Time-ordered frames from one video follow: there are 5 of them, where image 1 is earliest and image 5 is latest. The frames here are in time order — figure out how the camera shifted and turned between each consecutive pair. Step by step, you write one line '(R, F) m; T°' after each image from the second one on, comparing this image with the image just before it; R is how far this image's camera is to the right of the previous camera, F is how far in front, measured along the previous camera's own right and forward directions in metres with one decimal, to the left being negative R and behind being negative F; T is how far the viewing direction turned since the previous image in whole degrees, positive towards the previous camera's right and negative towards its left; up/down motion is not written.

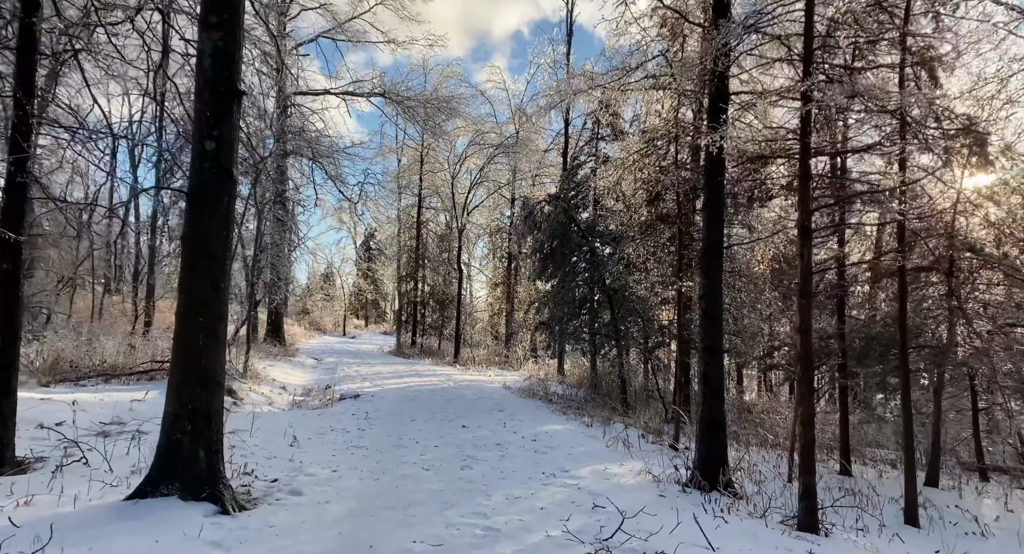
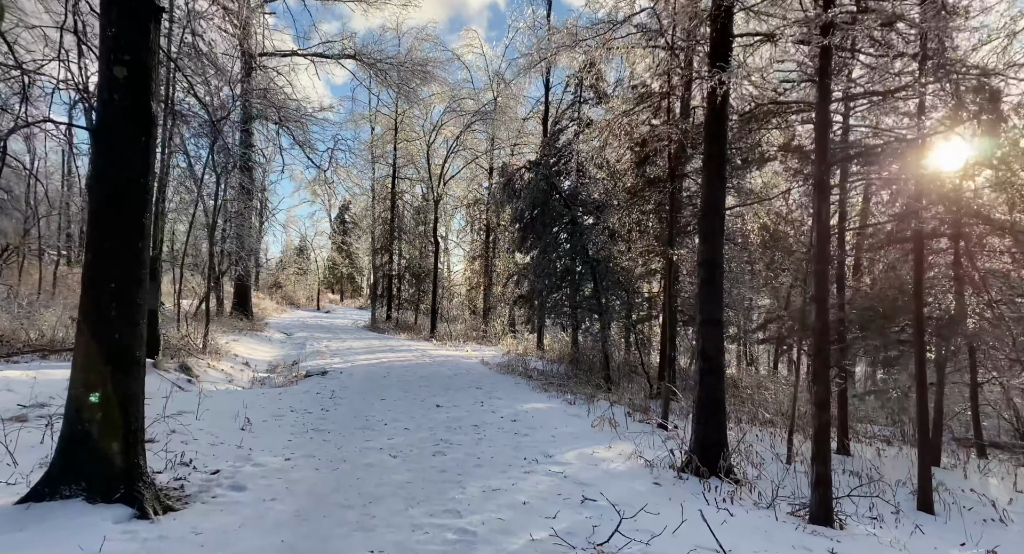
(0.0, +0.6) m; +2°
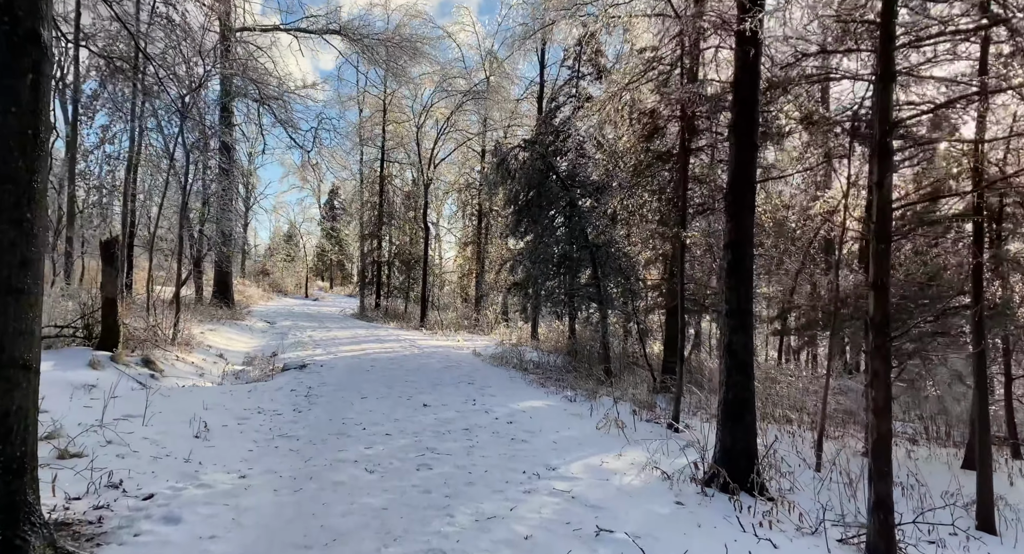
(0.0, +0.7) m; +1°
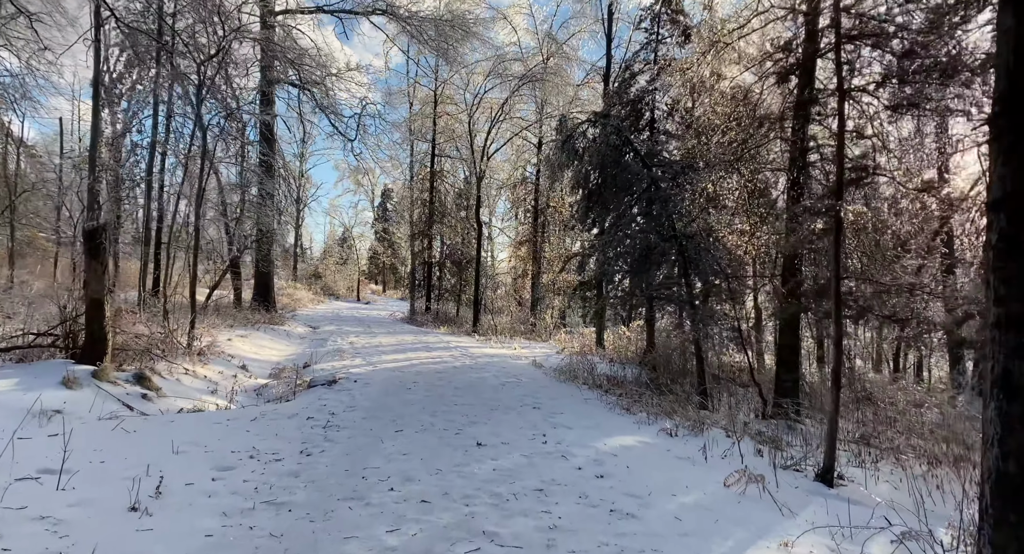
(-0.3, +1.7) m; -5°
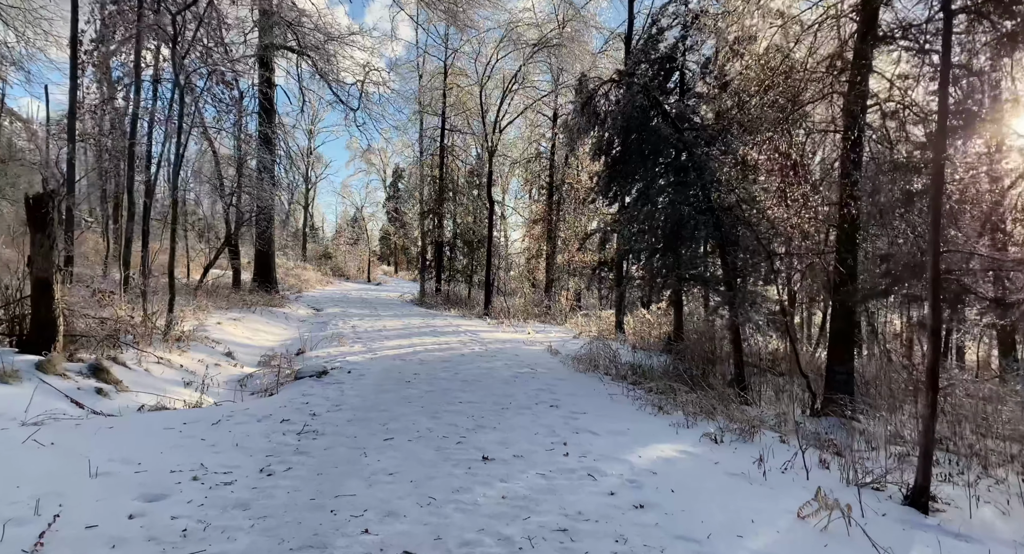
(0.0, +0.9) m; -1°
